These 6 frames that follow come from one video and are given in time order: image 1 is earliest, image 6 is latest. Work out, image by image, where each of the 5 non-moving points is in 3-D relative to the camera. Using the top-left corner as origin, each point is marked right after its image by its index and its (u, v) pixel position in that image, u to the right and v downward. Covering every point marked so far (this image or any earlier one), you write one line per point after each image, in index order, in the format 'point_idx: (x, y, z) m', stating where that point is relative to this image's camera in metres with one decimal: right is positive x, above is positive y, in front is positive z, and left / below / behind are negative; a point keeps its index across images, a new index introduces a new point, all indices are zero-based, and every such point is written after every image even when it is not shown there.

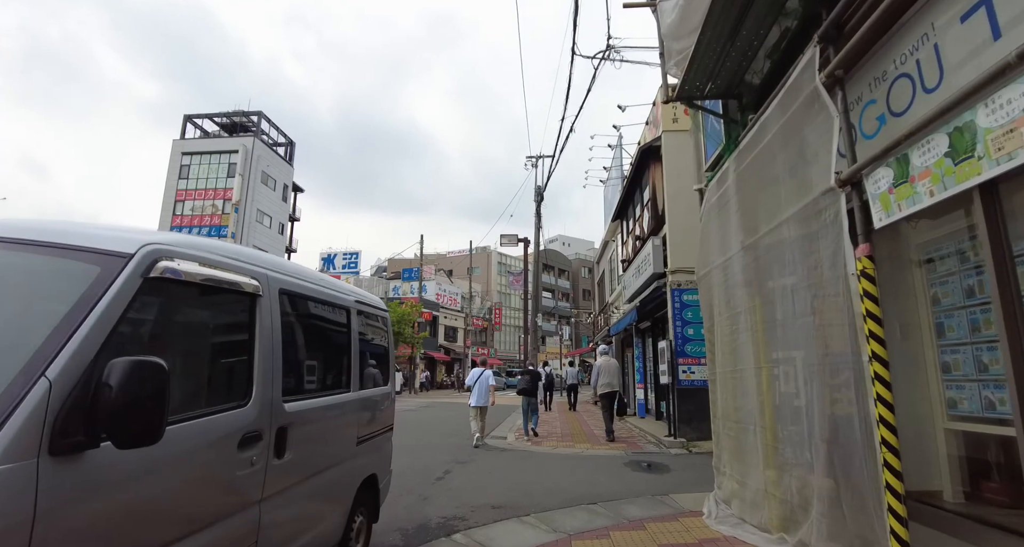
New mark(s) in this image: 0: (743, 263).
0: (+2.2, +0.1, +5.1) m
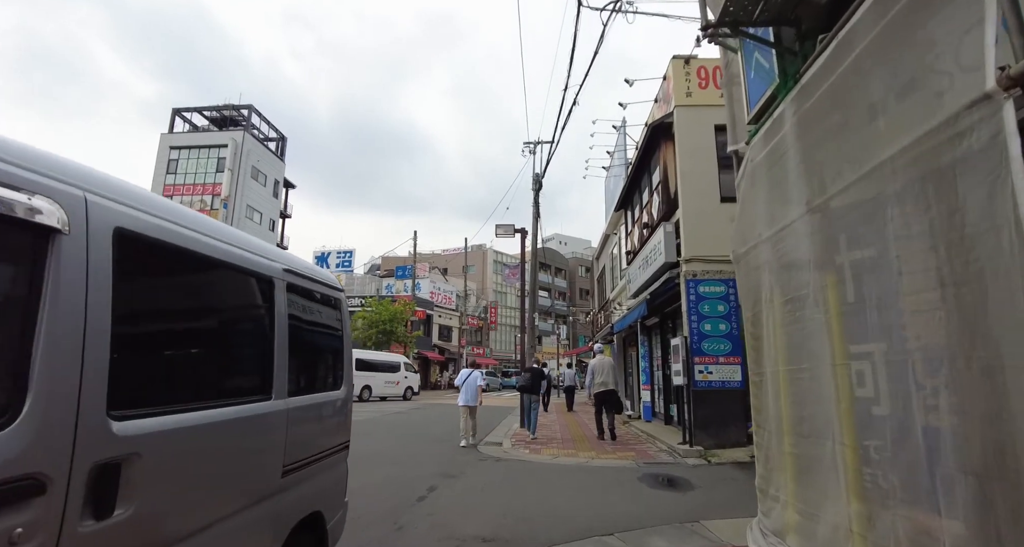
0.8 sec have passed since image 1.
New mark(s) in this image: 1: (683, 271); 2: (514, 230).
0: (+2.2, +0.3, +4.0) m
1: (+3.2, 0.0, +10.1) m
2: (+0.1, +1.3, +15.6) m
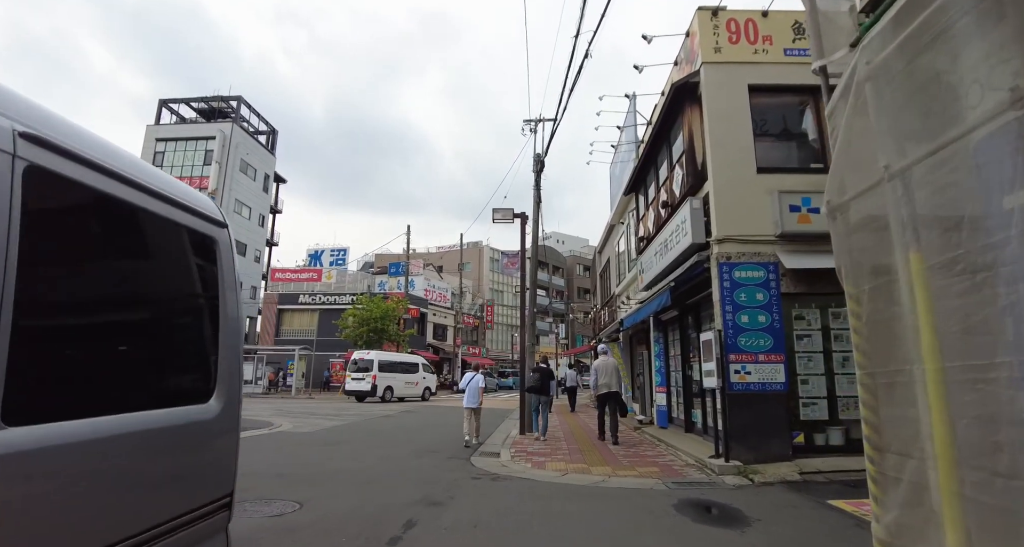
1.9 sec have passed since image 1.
0: (+2.2, +0.6, +2.4) m
1: (+3.2, +0.3, +8.6) m
2: (+0.1, +1.5, +14.1) m
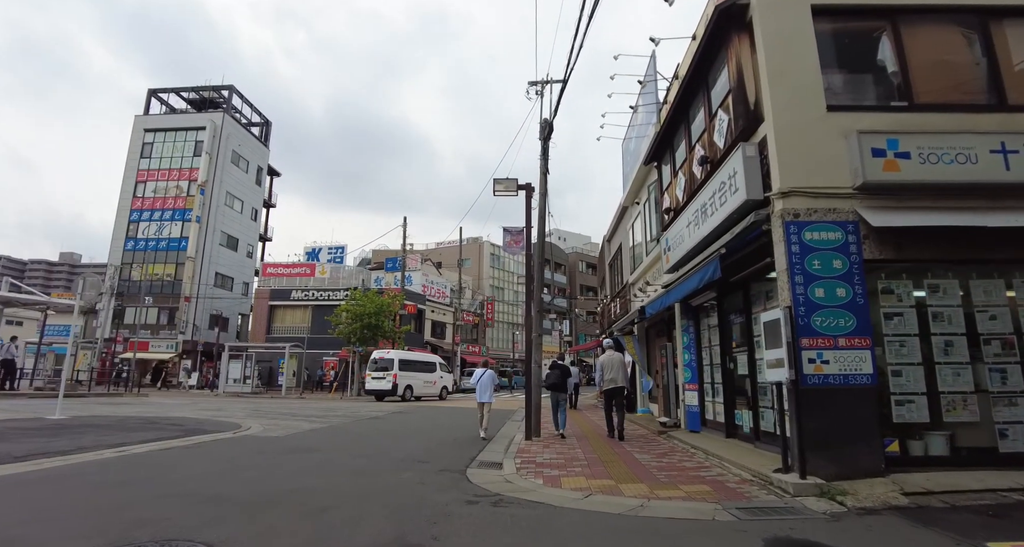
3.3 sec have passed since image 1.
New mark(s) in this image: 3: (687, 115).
0: (+2.3, +1.1, +0.6) m
1: (+3.3, +0.8, +6.7) m
2: (+0.2, +2.0, +12.3) m
3: (+3.3, +3.0, +10.3) m
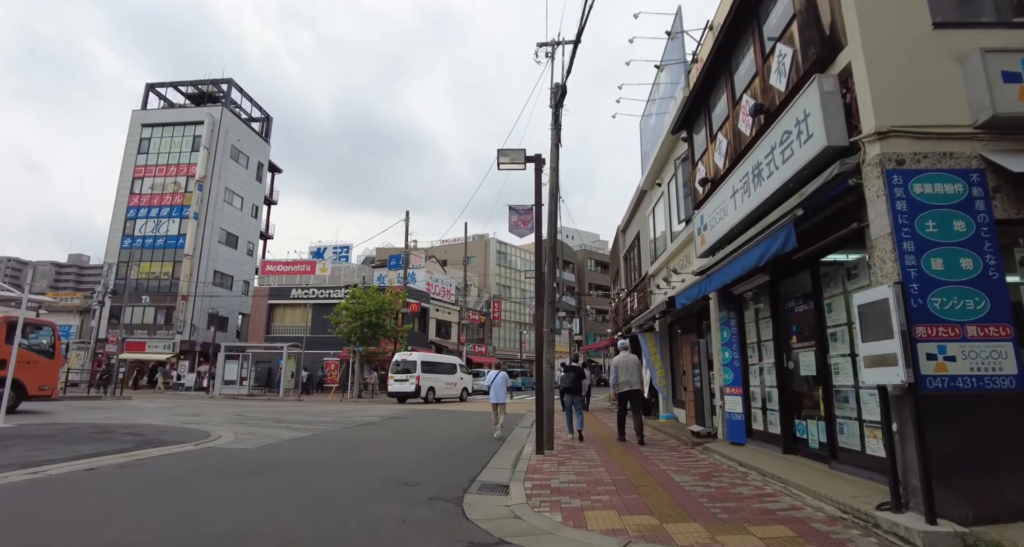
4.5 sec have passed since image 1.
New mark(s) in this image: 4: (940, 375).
0: (+2.3, +1.4, -1.1) m
1: (+3.3, +1.1, +5.1) m
2: (+0.3, +2.3, +10.6) m
3: (+3.4, +3.3, +8.6) m
4: (+3.5, -0.8, +4.4) m
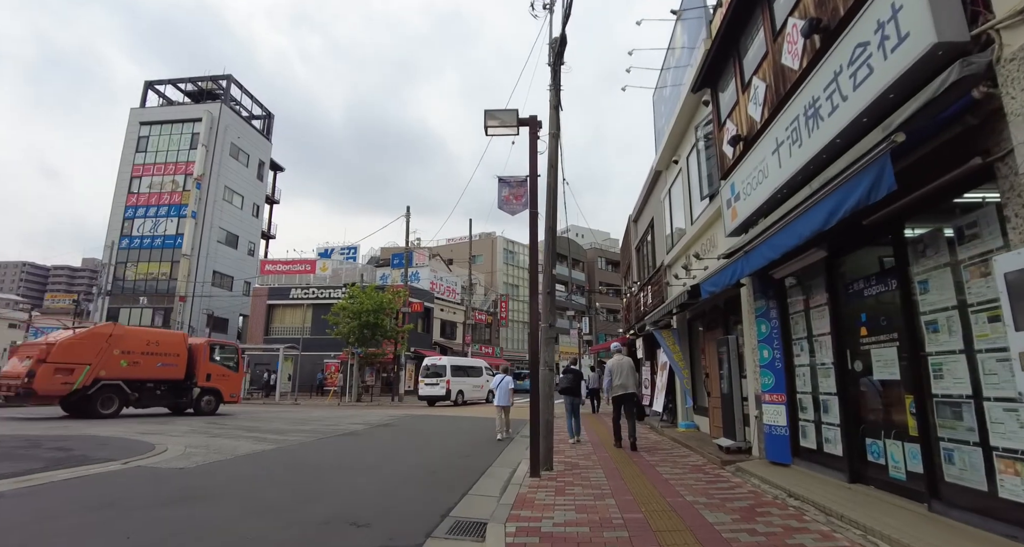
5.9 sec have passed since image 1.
0: (+1.9, +1.7, -2.8) m
1: (+3.1, +1.4, +3.3) m
2: (+0.1, +2.5, +8.9) m
3: (+3.2, +3.6, +6.9) m
4: (+3.2, -0.5, +2.7) m
